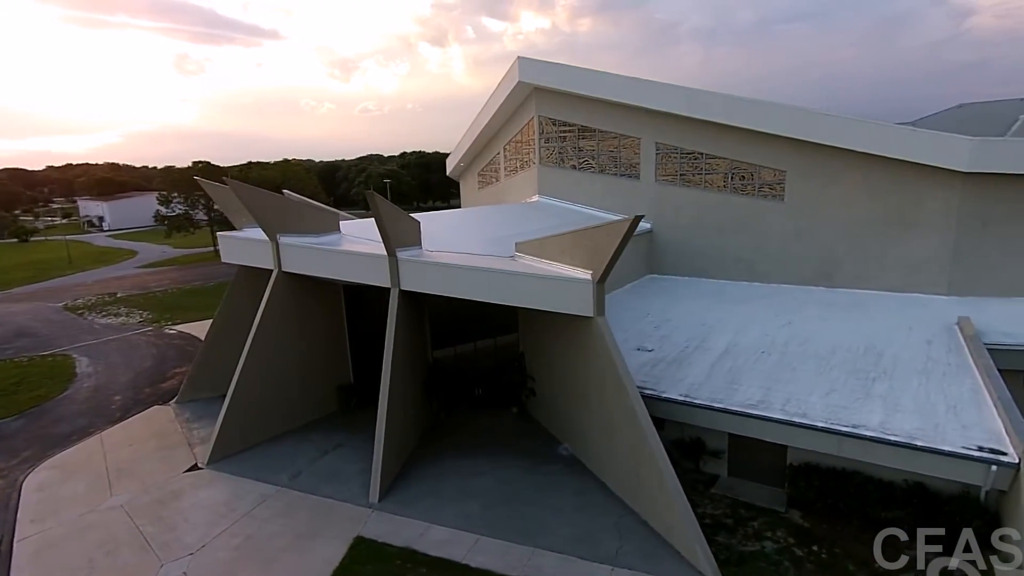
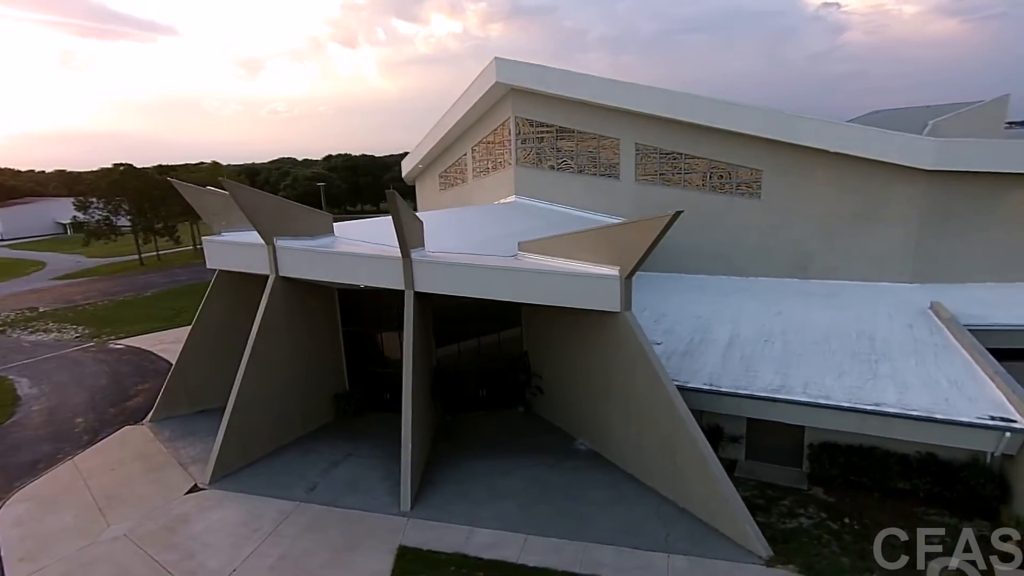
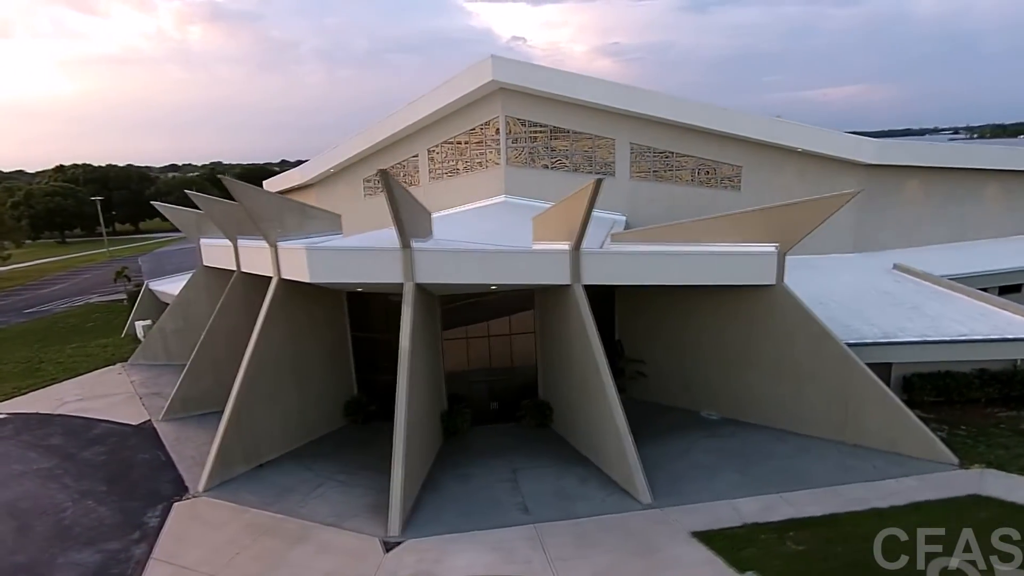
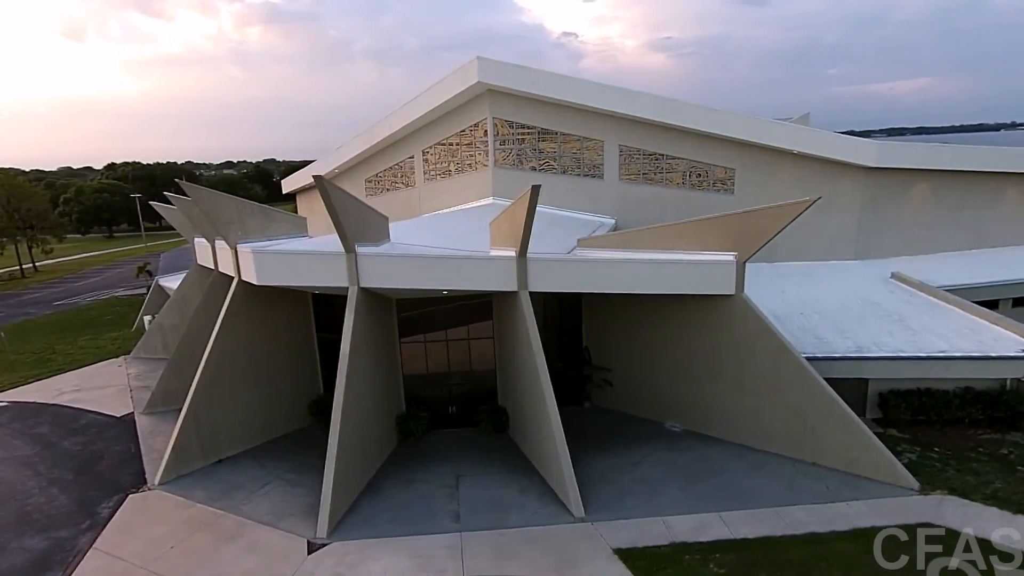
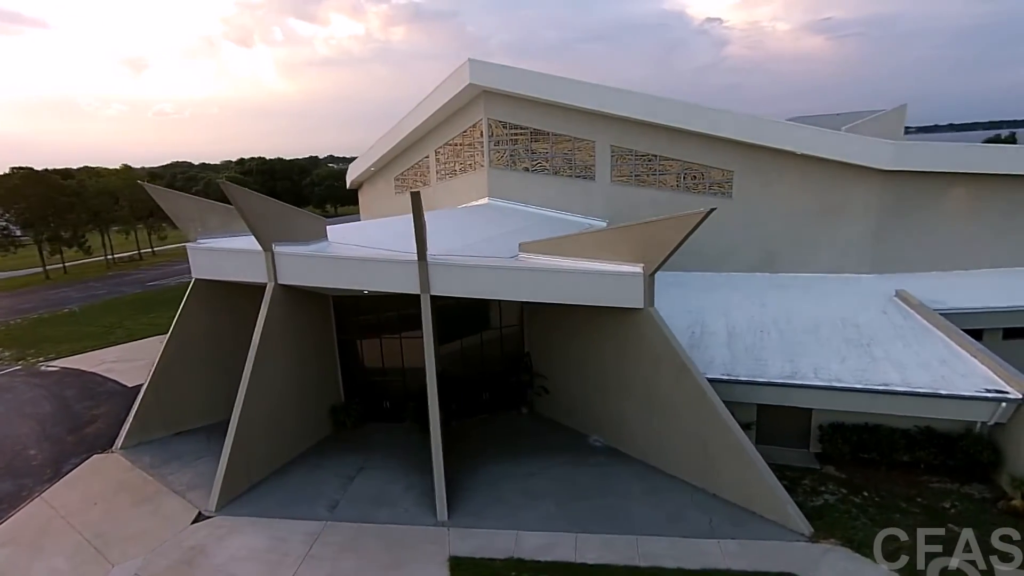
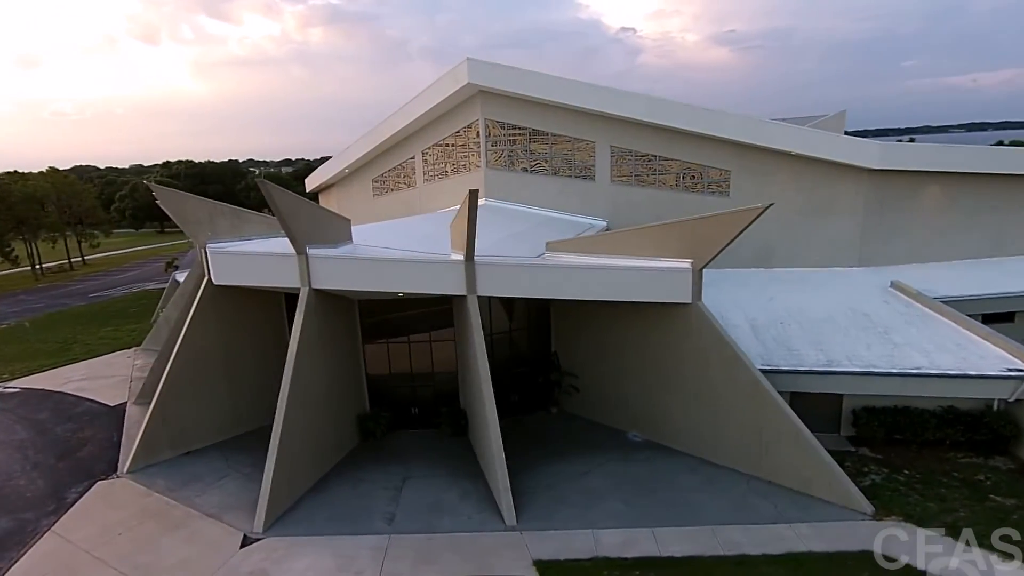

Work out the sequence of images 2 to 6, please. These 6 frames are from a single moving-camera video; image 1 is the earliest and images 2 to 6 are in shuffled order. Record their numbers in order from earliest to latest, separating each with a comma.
2, 5, 6, 4, 3
